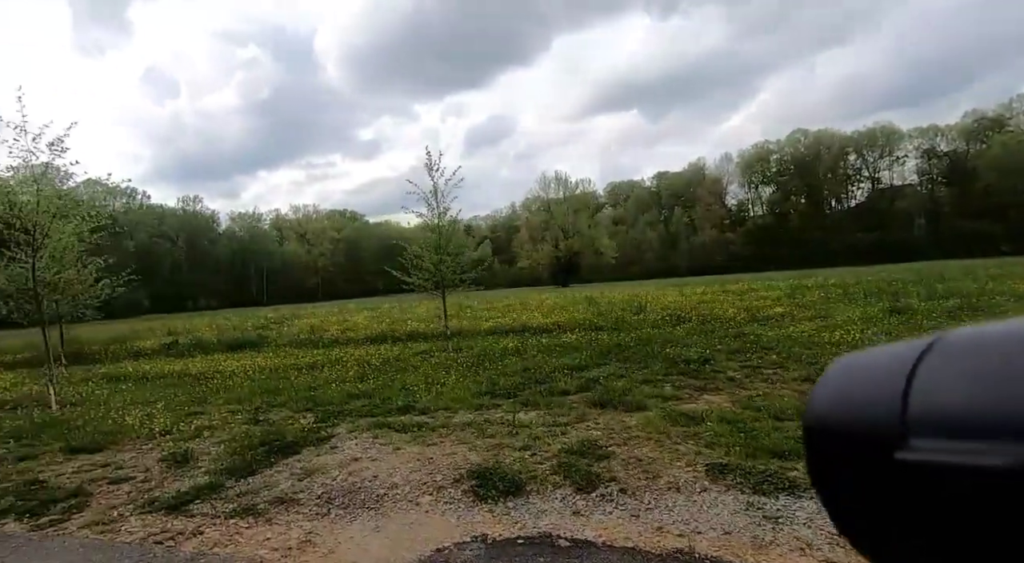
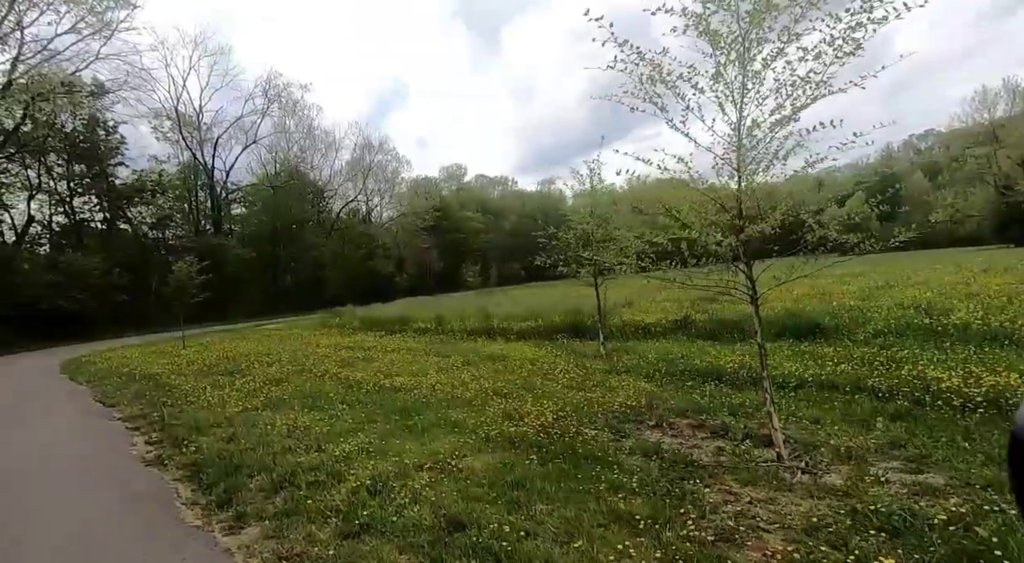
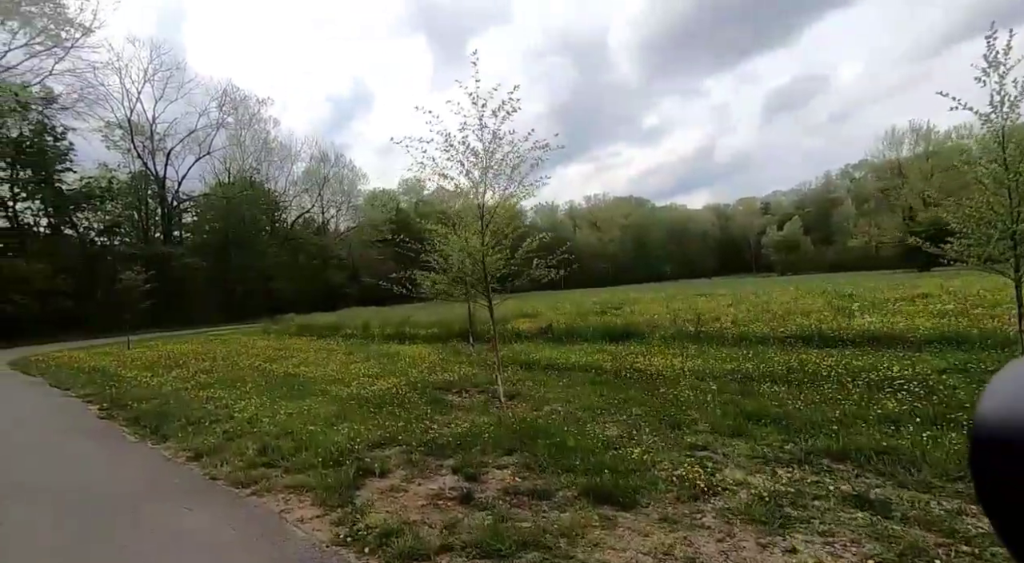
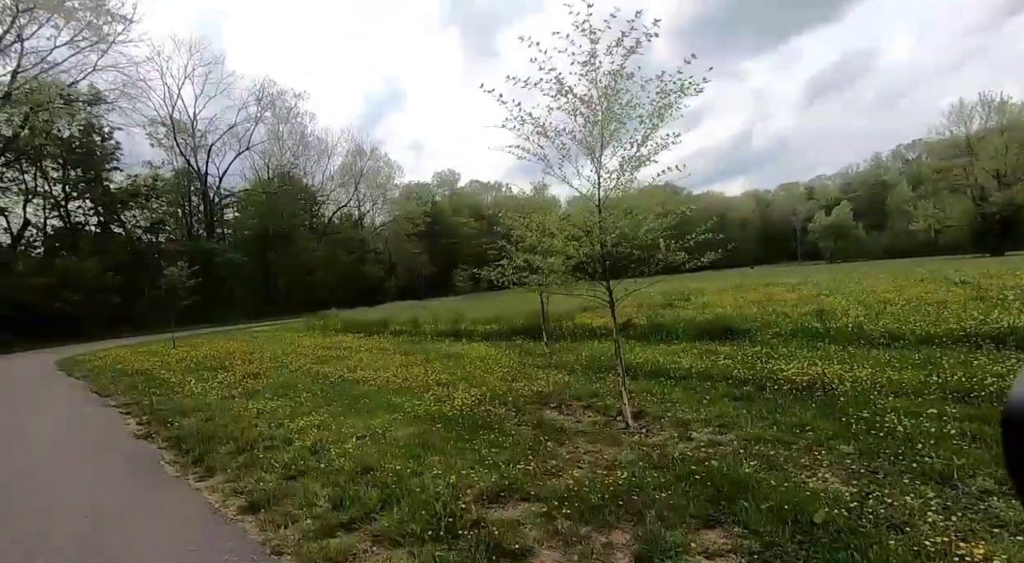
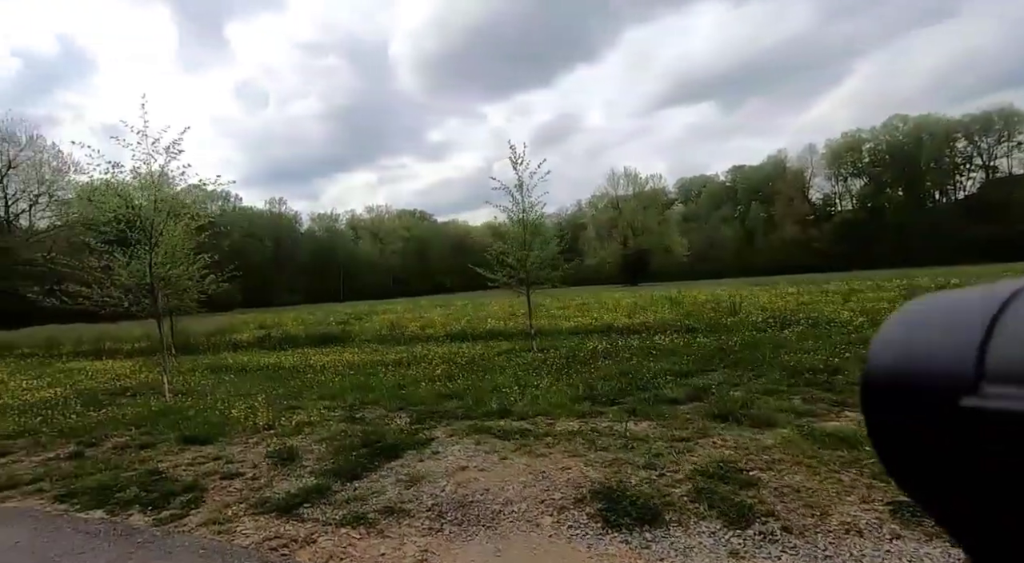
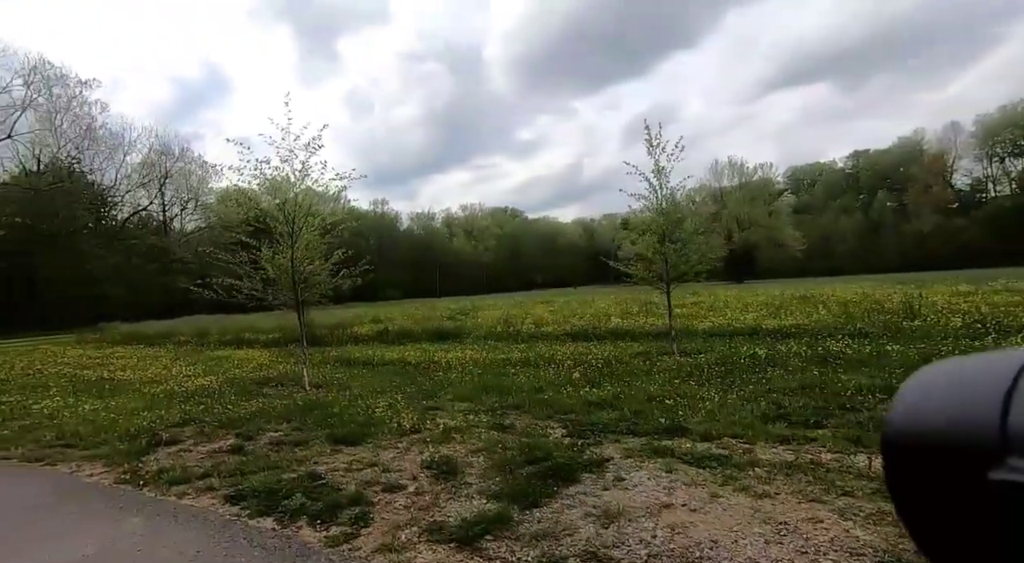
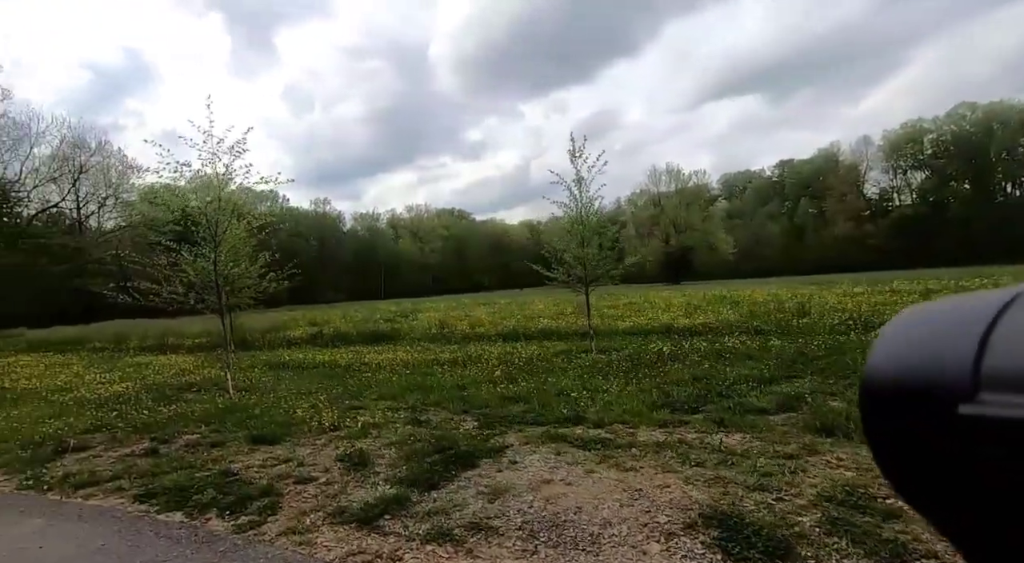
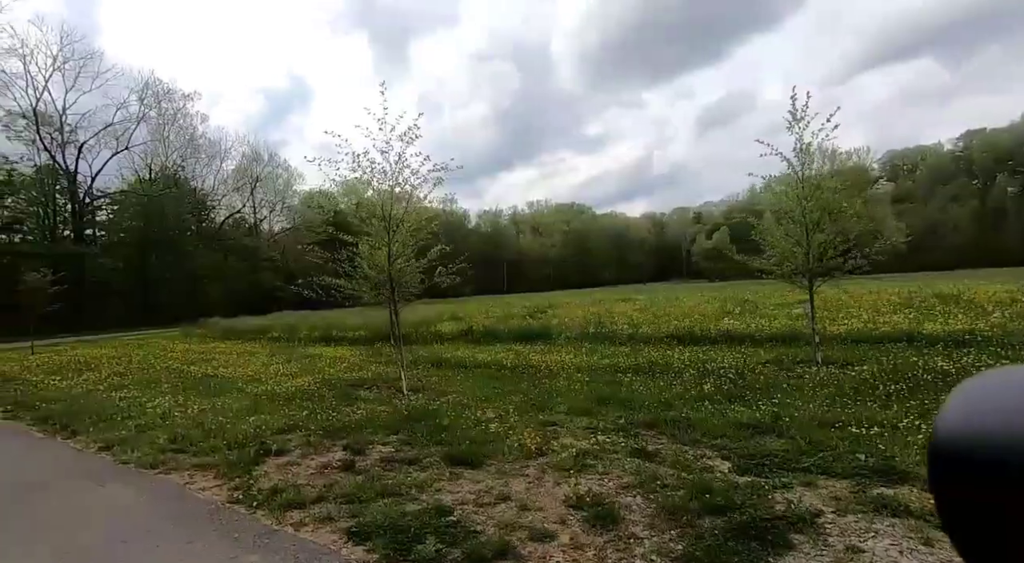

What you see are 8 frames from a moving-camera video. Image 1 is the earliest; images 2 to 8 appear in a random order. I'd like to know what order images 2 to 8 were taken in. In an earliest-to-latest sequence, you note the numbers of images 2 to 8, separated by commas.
5, 7, 6, 8, 3, 4, 2
